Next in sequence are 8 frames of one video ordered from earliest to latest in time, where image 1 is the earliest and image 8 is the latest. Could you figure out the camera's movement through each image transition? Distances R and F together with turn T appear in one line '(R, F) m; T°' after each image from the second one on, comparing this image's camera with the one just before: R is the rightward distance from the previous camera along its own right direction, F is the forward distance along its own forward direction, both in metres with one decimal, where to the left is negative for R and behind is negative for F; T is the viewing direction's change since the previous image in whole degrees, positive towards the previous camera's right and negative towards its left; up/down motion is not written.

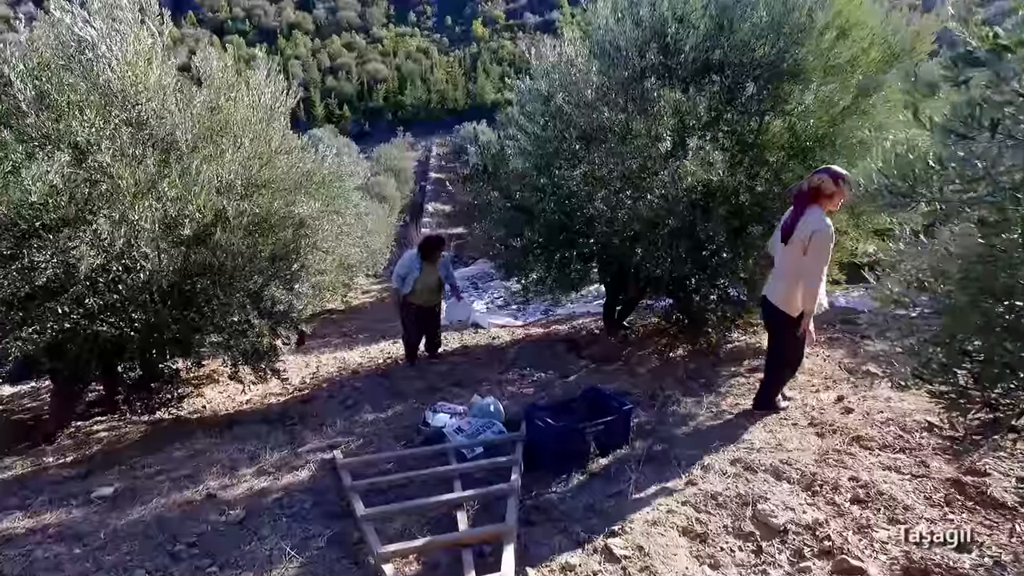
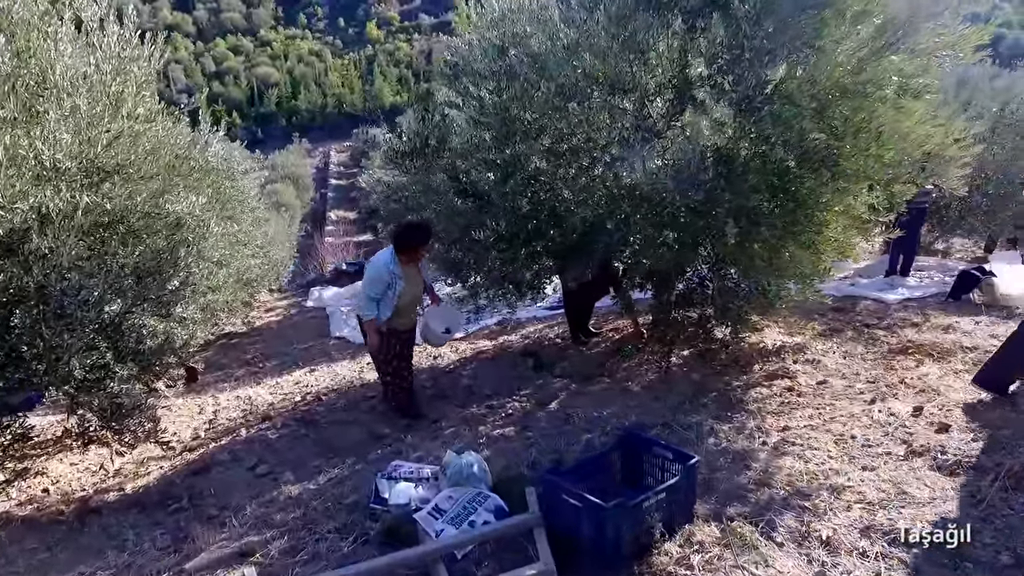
(-0.4, +1.5) m; +8°
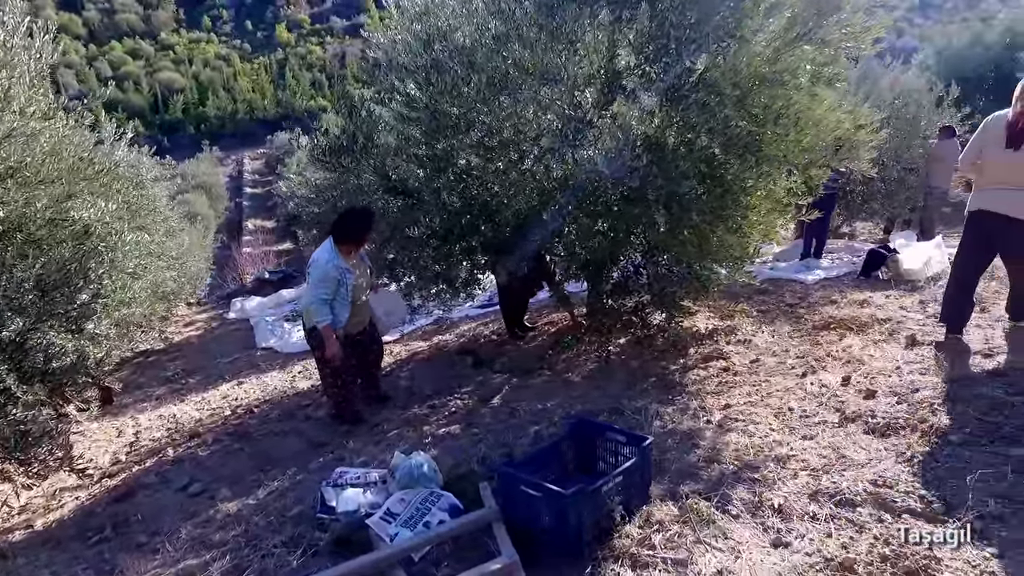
(-0.1, +0.1) m; +6°
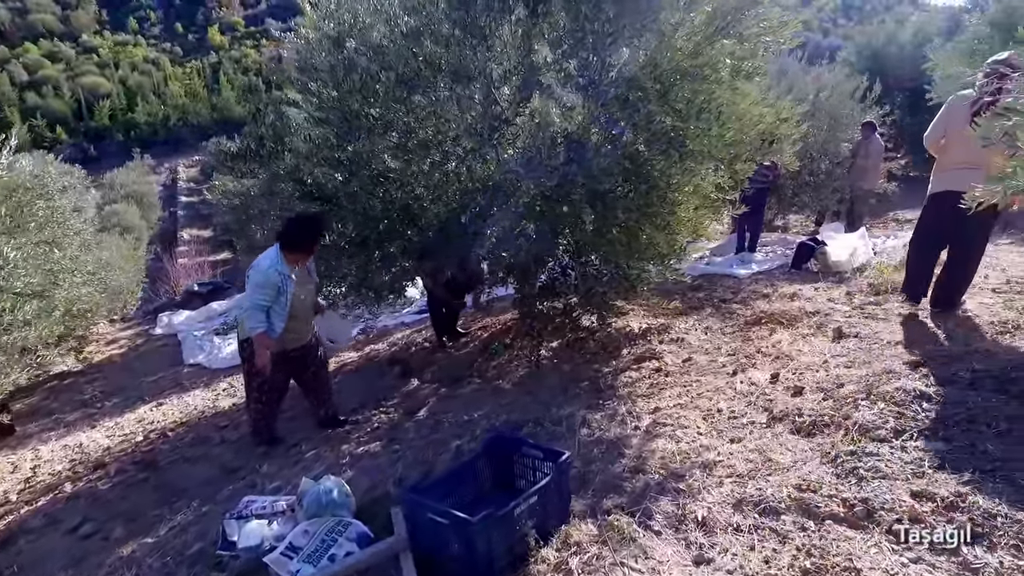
(+0.2, +0.2) m; +4°
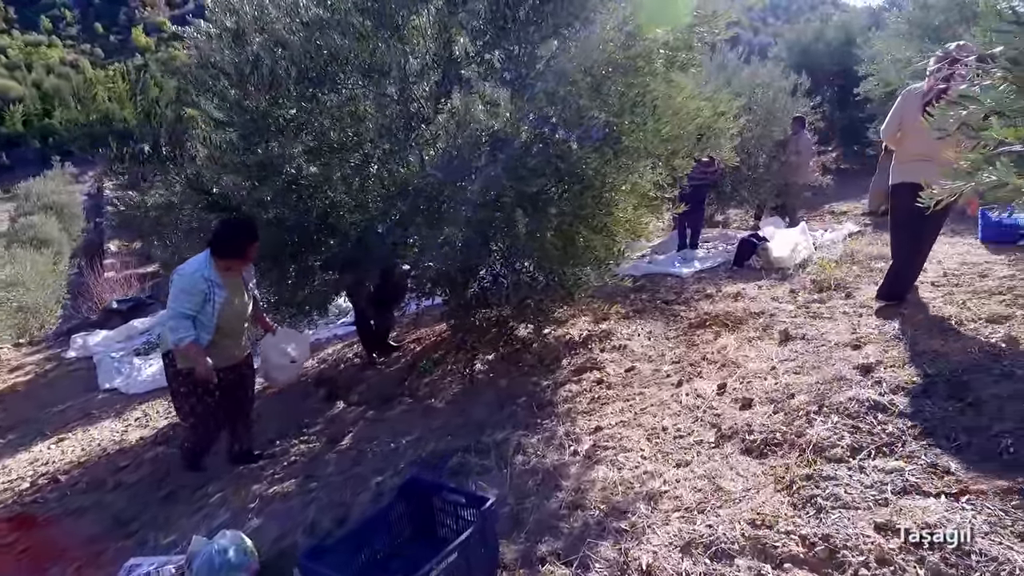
(+0.1, +0.4) m; +4°
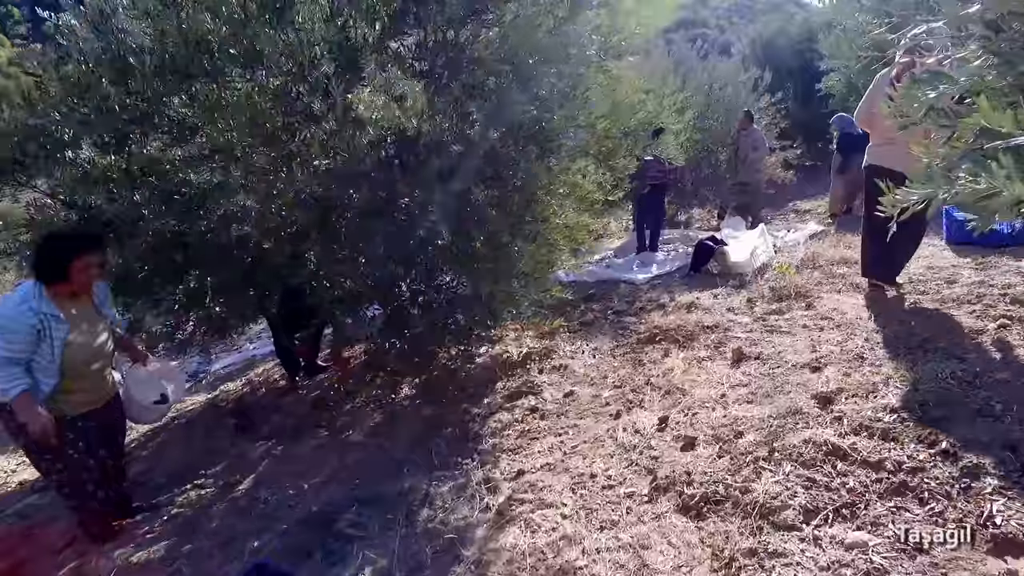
(+0.3, +0.5) m; +2°
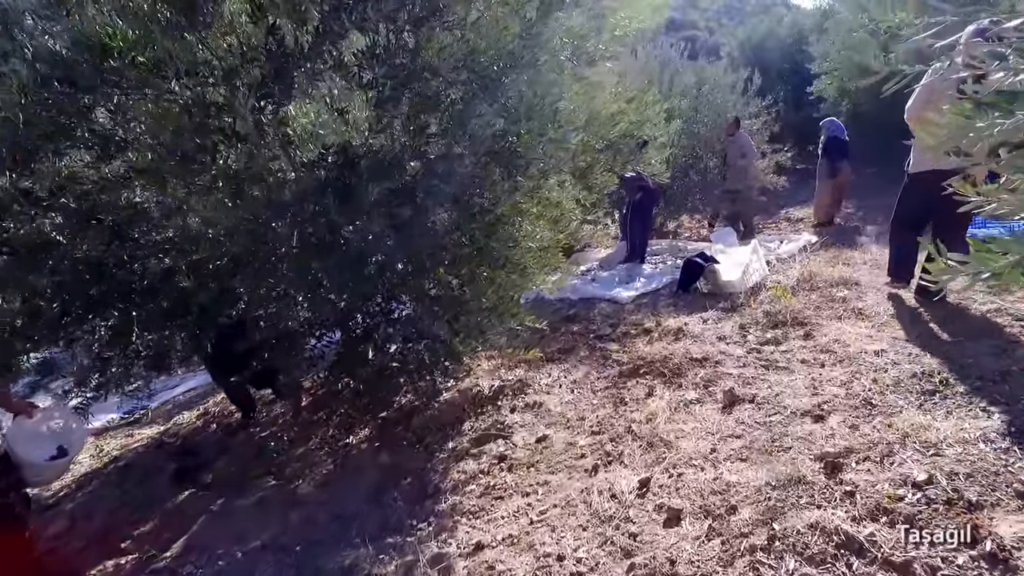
(+0.2, +0.5) m; +1°
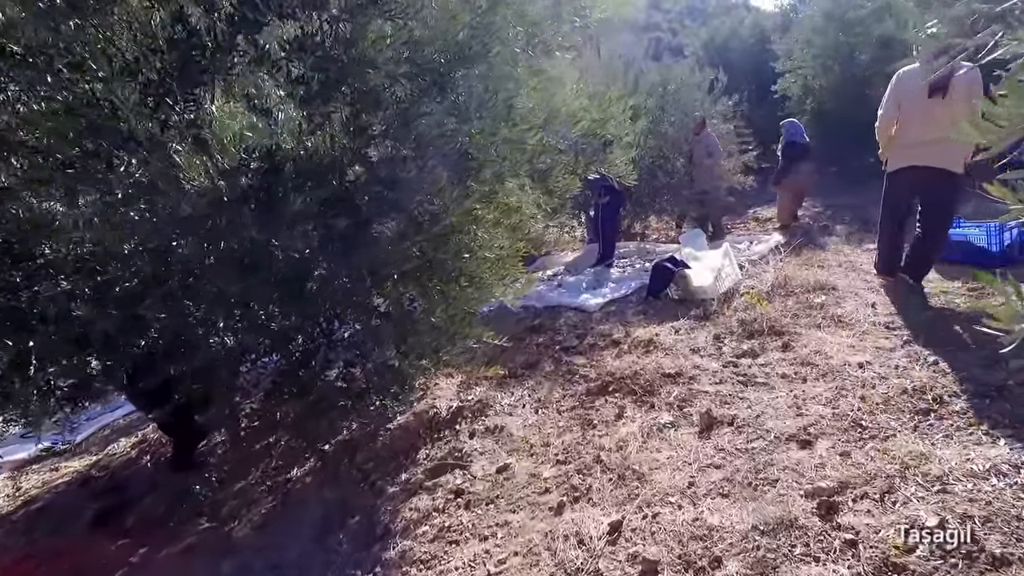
(+0.1, +0.4) m; +3°
